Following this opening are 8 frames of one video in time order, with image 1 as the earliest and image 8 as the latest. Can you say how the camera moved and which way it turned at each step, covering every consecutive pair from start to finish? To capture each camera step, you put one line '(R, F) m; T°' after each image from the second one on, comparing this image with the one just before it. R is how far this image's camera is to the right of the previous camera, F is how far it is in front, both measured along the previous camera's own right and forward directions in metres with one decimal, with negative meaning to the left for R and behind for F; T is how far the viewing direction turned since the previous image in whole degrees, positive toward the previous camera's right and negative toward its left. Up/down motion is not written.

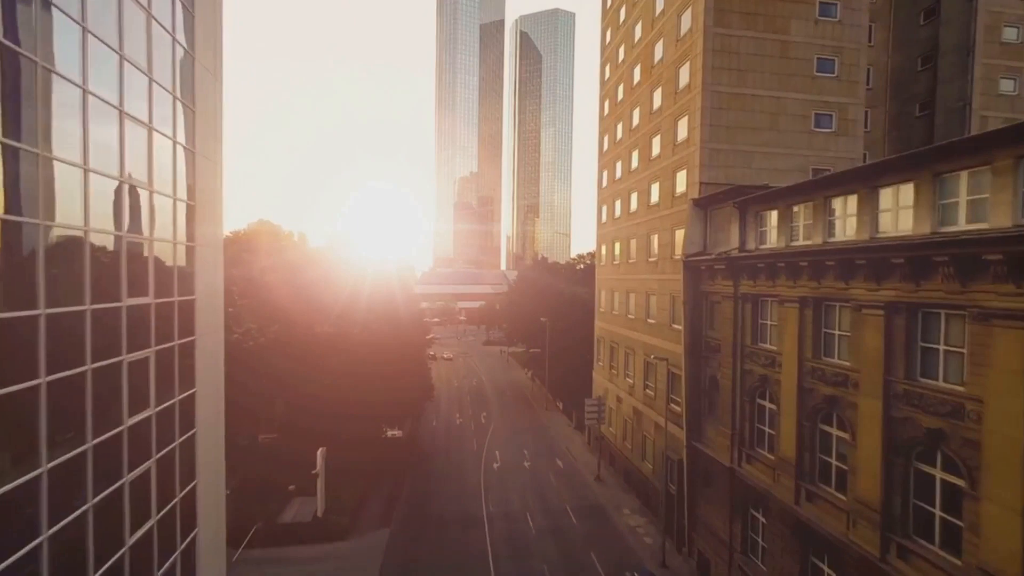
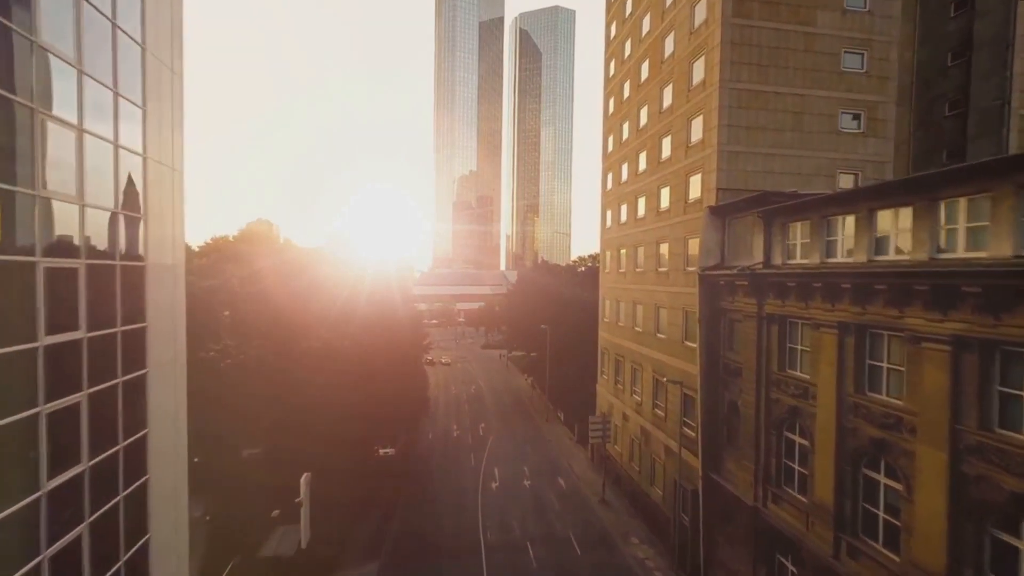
(0.0, +2.0) m; 0°
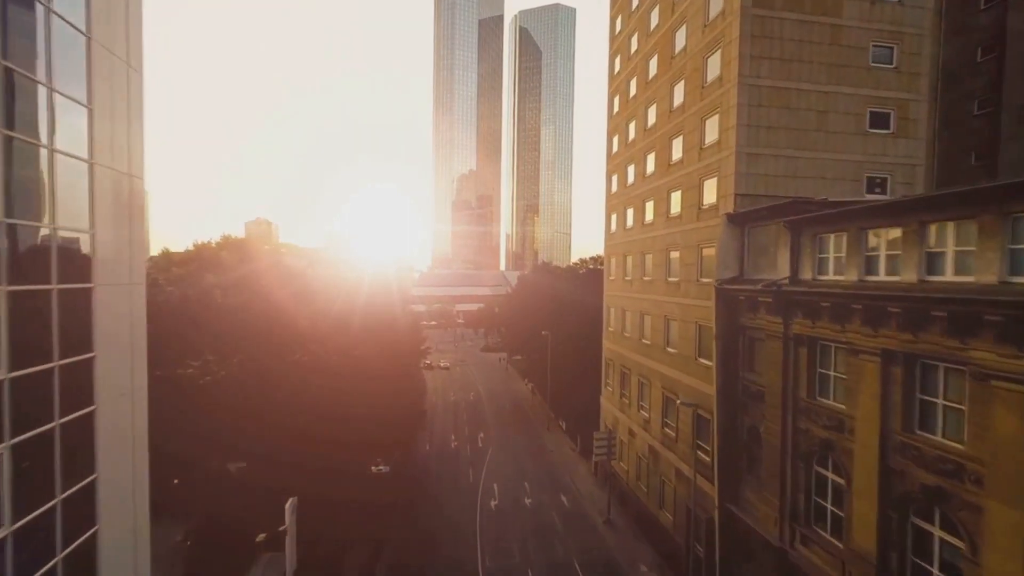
(0.0, +1.6) m; 0°
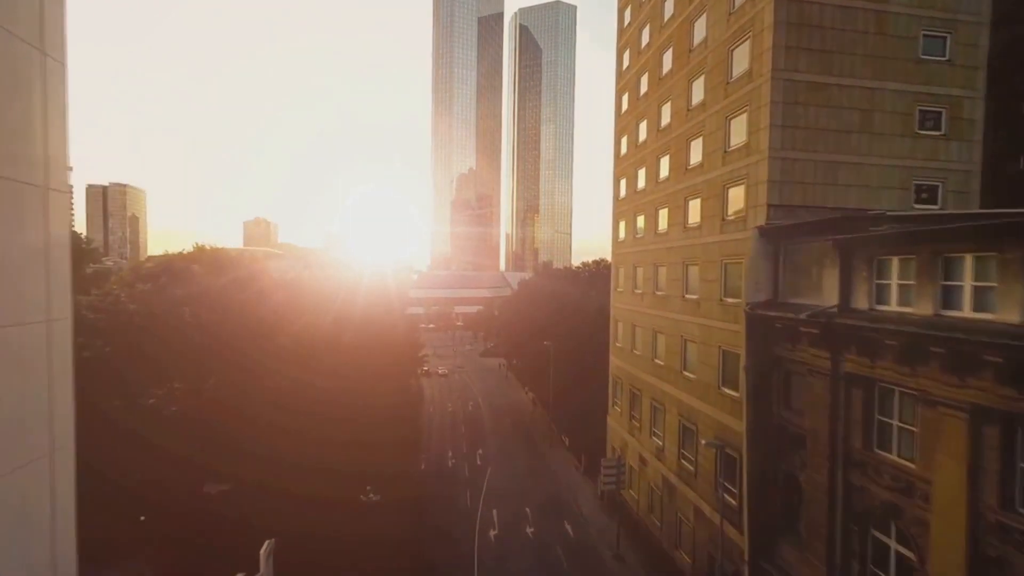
(0.0, +2.3) m; 0°
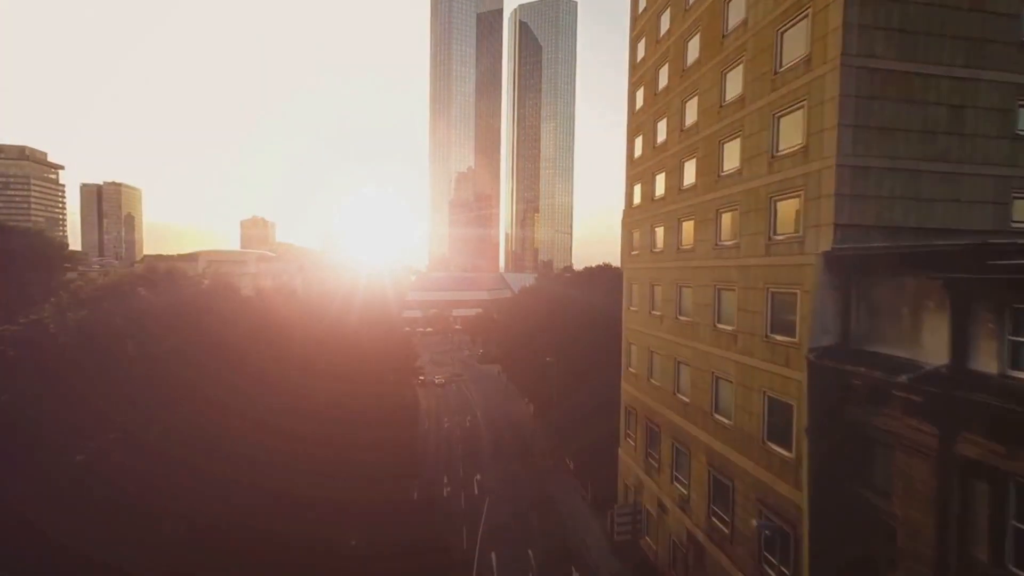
(-0.1, +3.4) m; 0°
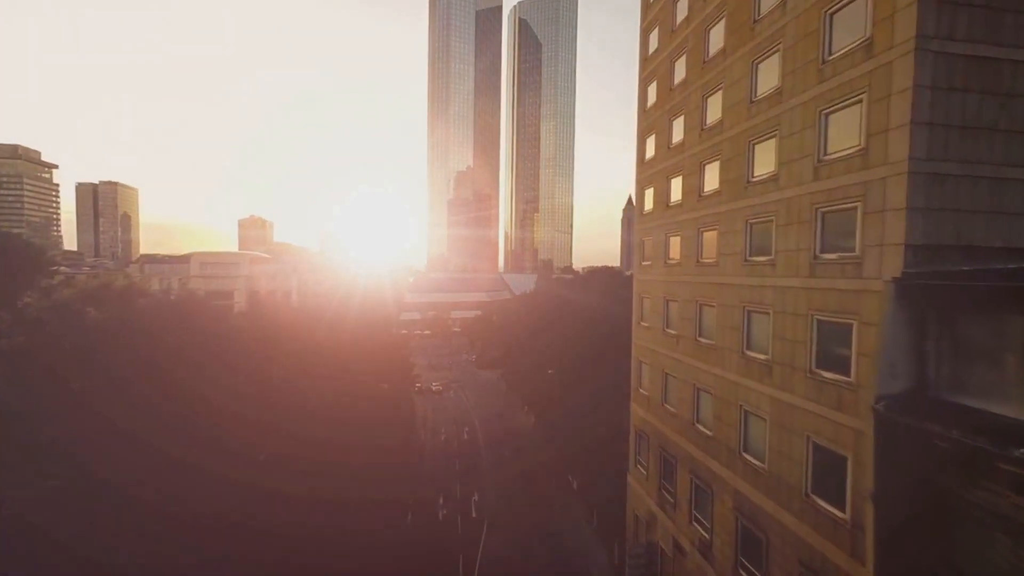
(0.0, +2.4) m; 0°
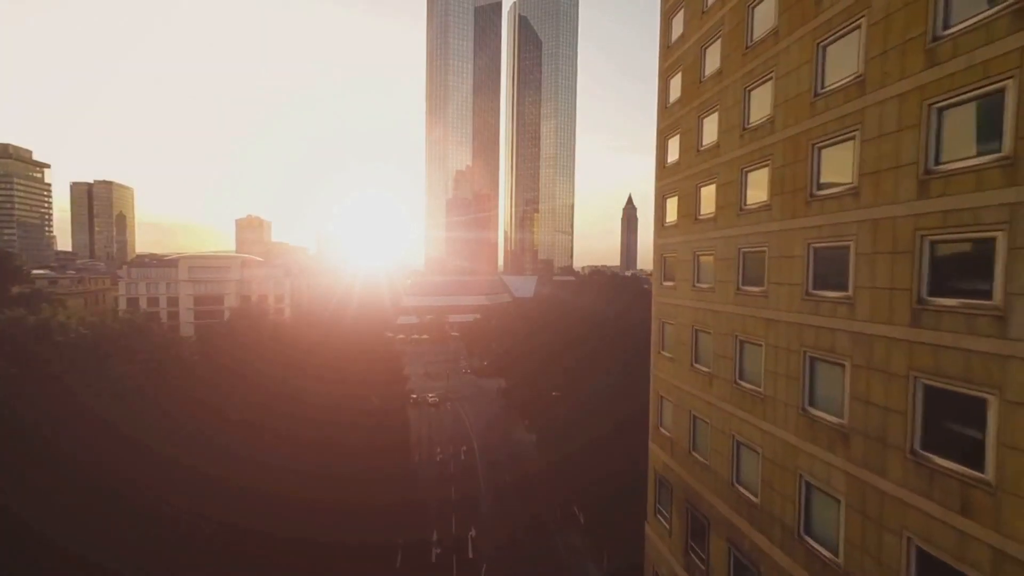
(-0.1, +3.4) m; 0°
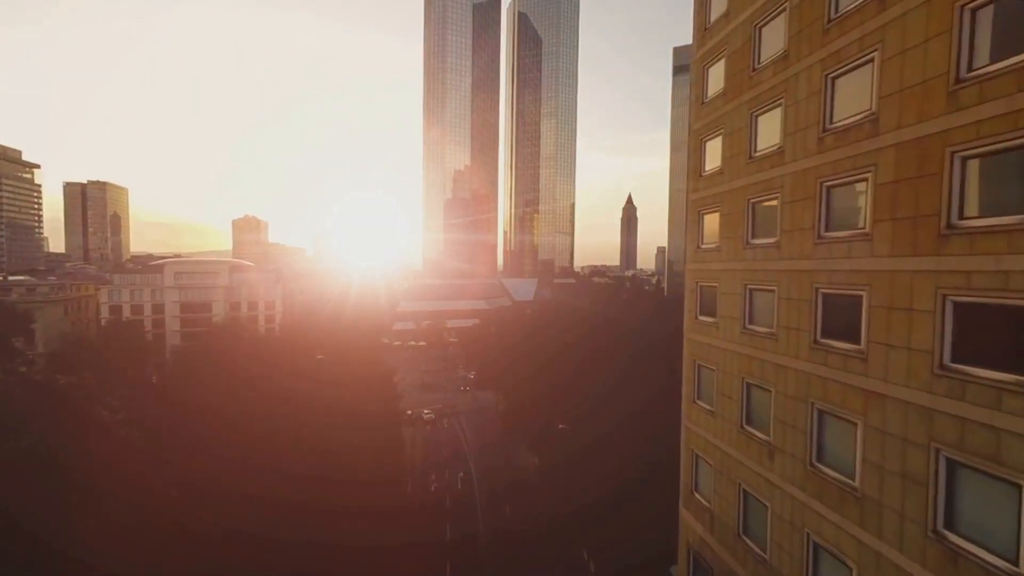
(-0.1, +4.1) m; 0°
